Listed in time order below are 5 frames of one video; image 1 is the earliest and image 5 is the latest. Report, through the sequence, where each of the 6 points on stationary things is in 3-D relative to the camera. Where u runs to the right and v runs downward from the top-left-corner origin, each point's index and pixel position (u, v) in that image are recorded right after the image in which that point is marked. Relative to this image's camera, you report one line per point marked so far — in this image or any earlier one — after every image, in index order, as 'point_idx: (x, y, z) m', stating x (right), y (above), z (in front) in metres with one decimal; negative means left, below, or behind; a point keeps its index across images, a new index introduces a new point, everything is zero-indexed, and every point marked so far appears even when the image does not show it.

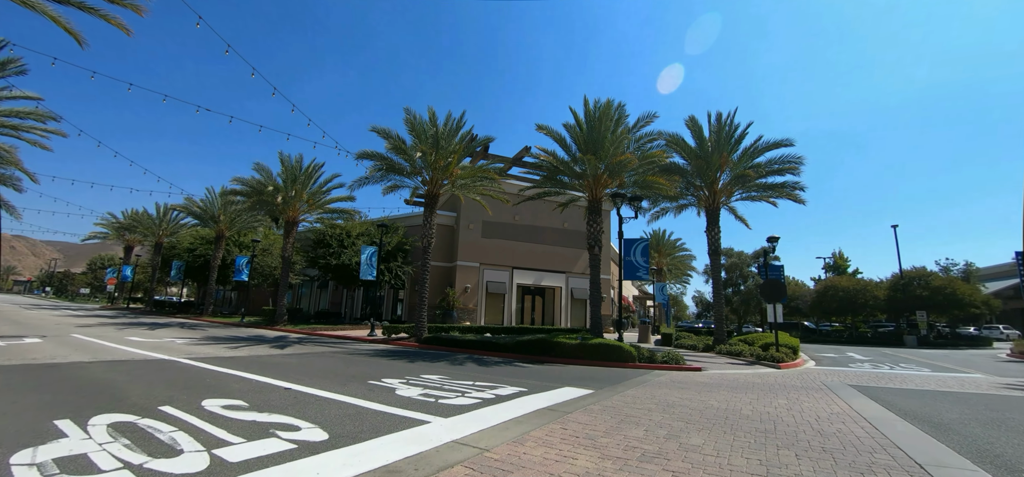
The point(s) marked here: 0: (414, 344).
0: (-4.2, -4.5, +18.2) m
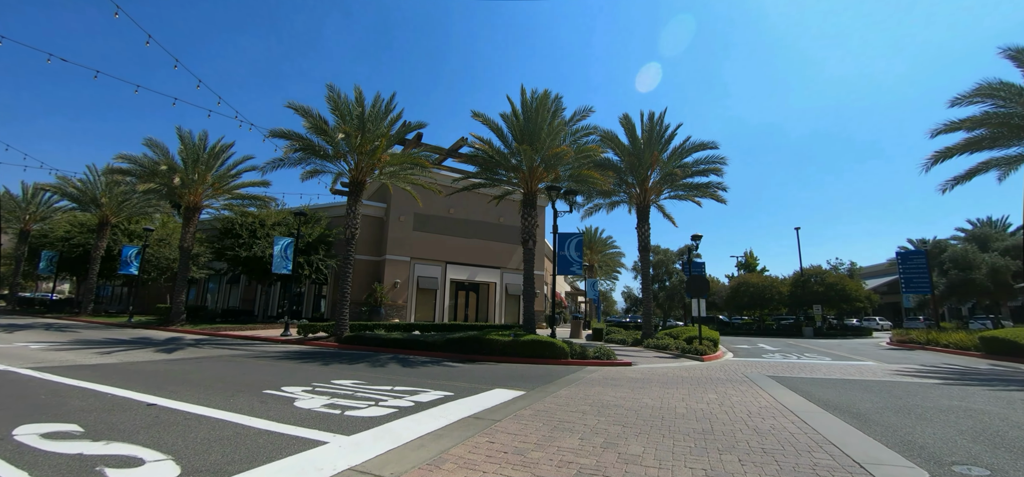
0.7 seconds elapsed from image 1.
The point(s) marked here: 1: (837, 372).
0: (-7.0, -4.1, +16.6) m
1: (+9.1, -3.7, +11.8) m
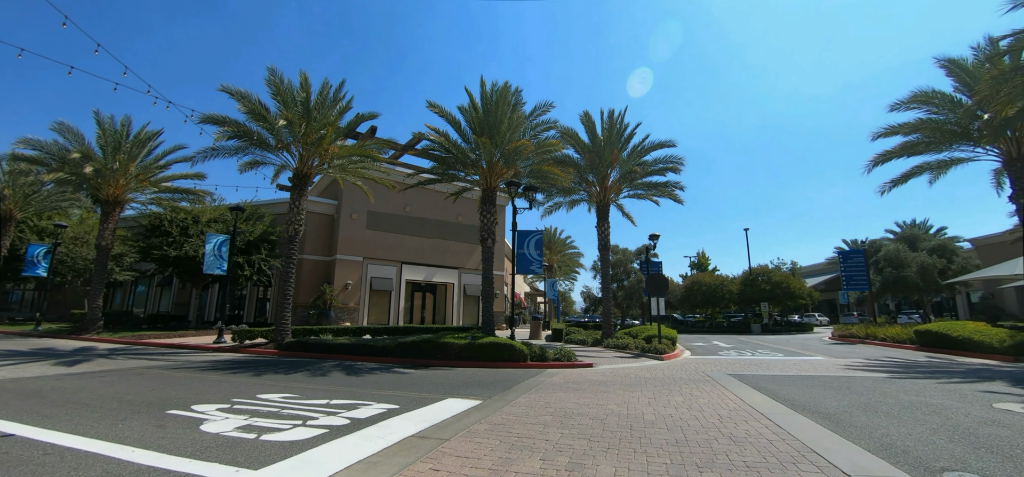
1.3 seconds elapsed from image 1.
0: (-8.6, -4.0, +15.2) m
1: (+7.9, -3.7, +11.9) m
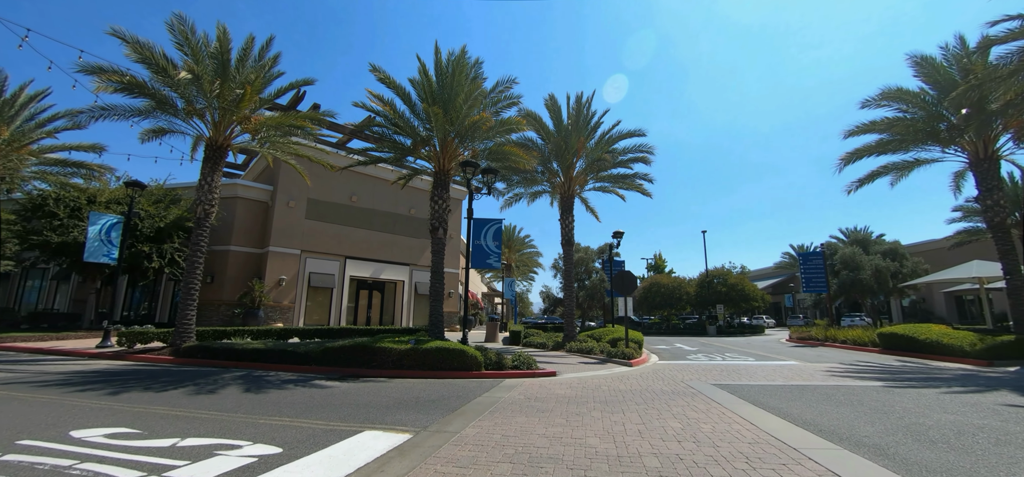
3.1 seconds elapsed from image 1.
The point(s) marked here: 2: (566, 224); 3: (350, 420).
0: (-10.1, -3.5, +12.3) m
1: (+6.7, -3.5, +10.8) m
2: (+2.4, +0.7, +18.6) m
3: (-2.2, -2.5, +5.7) m
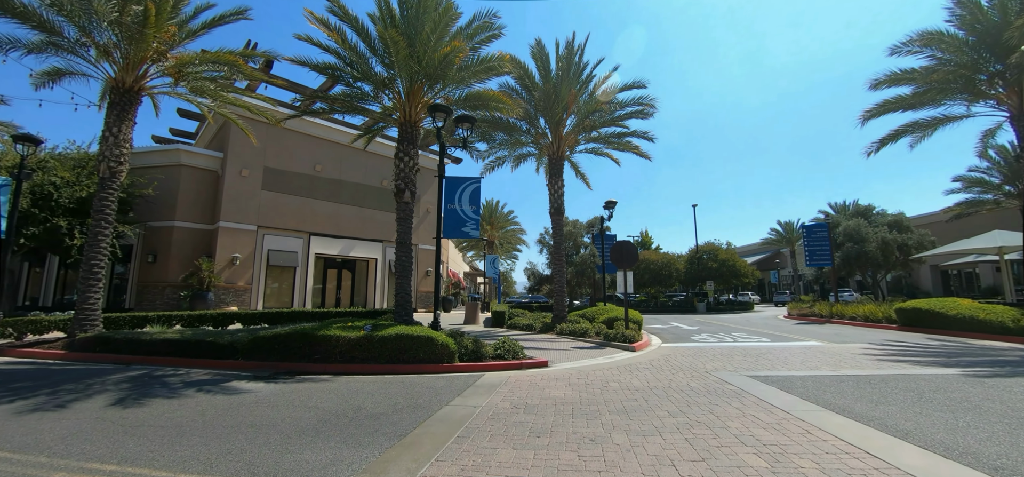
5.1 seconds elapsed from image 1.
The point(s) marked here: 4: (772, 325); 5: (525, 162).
0: (-10.5, -2.6, +9.8) m
1: (+6.3, -2.6, +8.9) m
2: (+1.7, +1.9, +16.4) m
3: (-2.4, -1.8, +3.5) m
4: (+11.9, -4.0, +19.3) m
5: (+0.6, +3.3, +18.3) m
